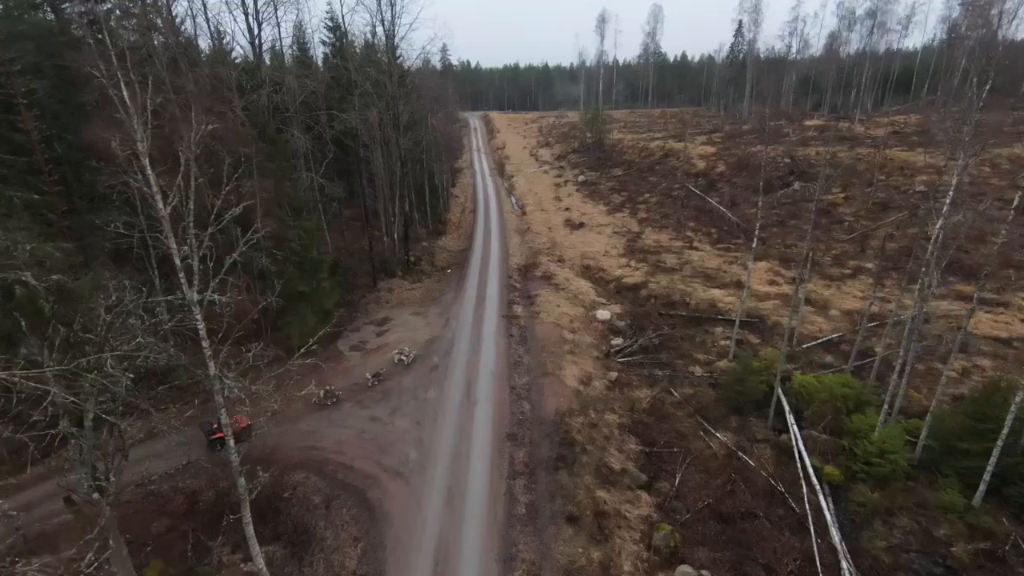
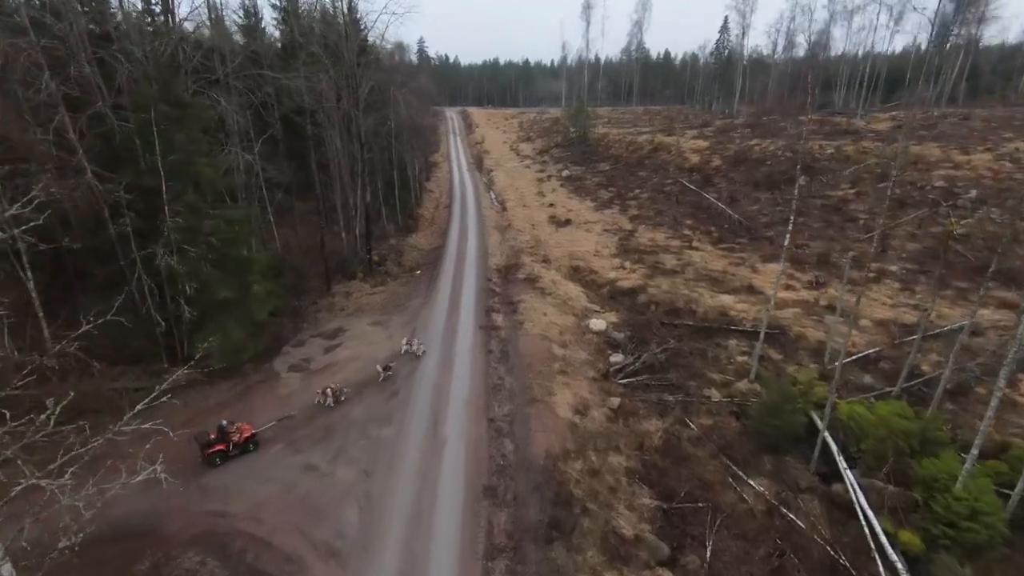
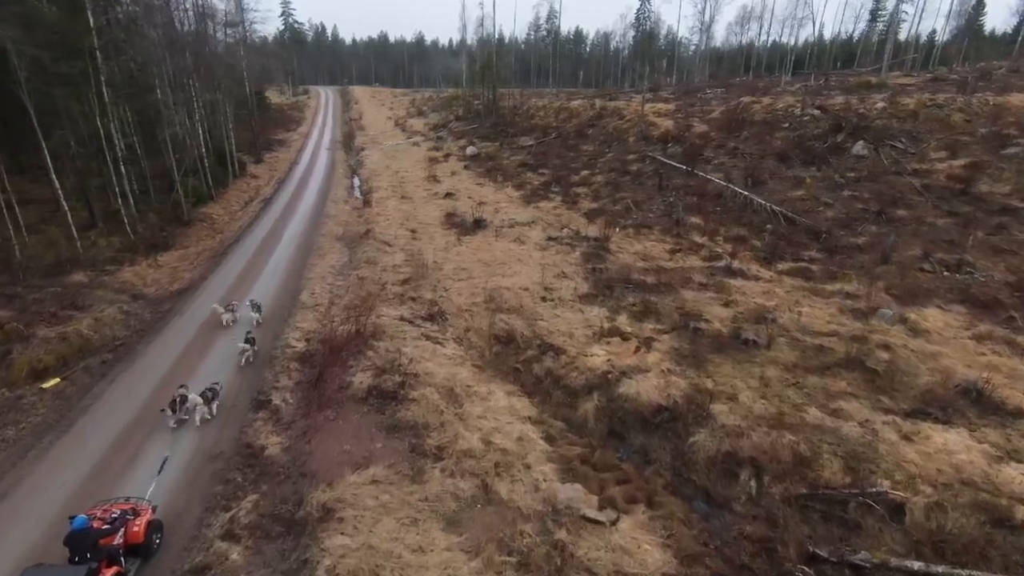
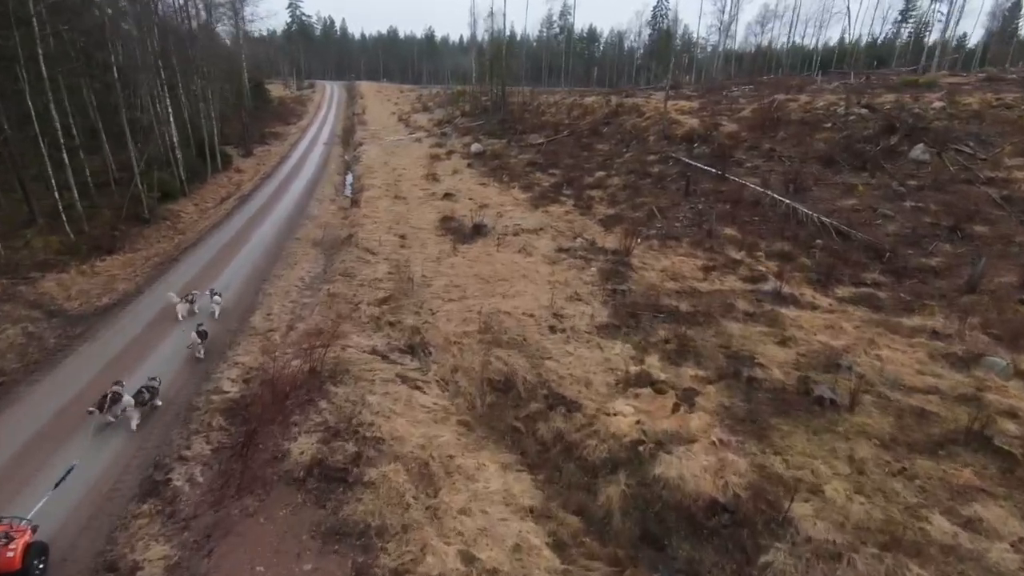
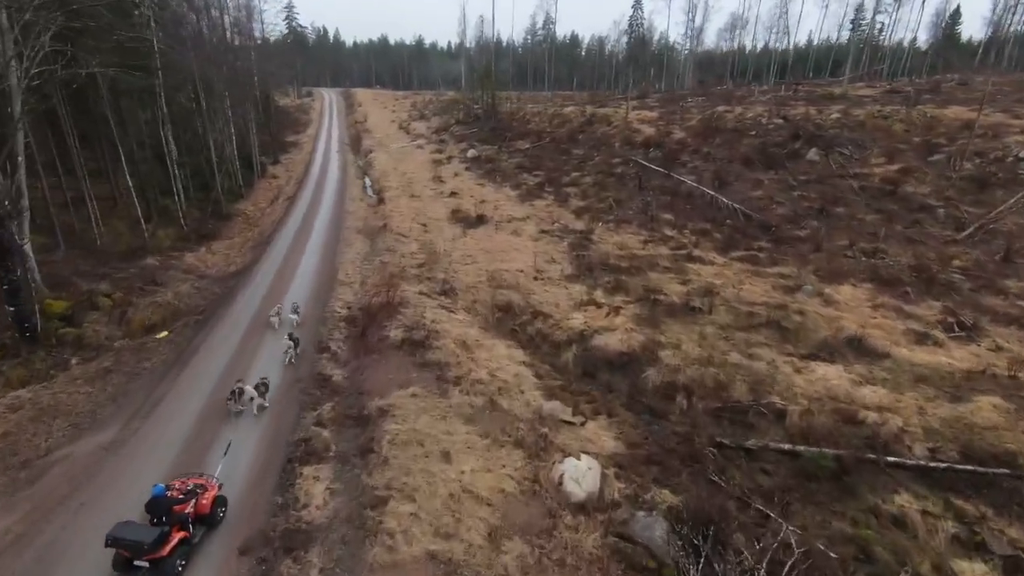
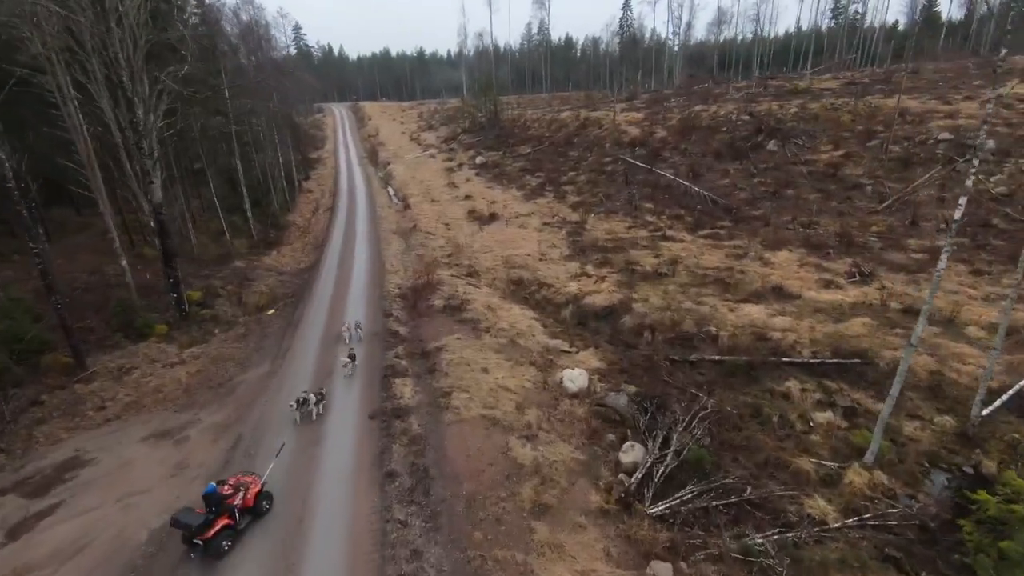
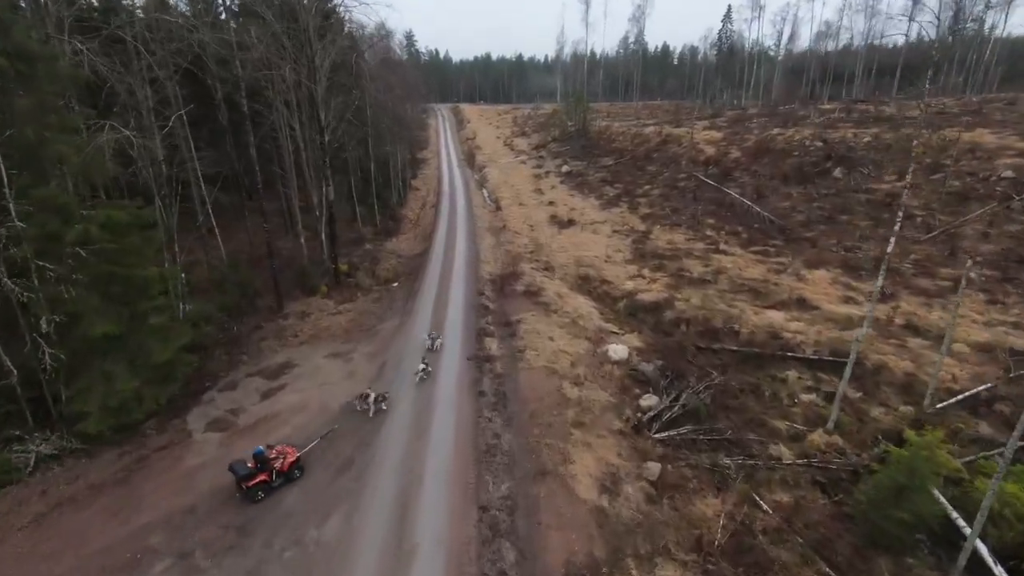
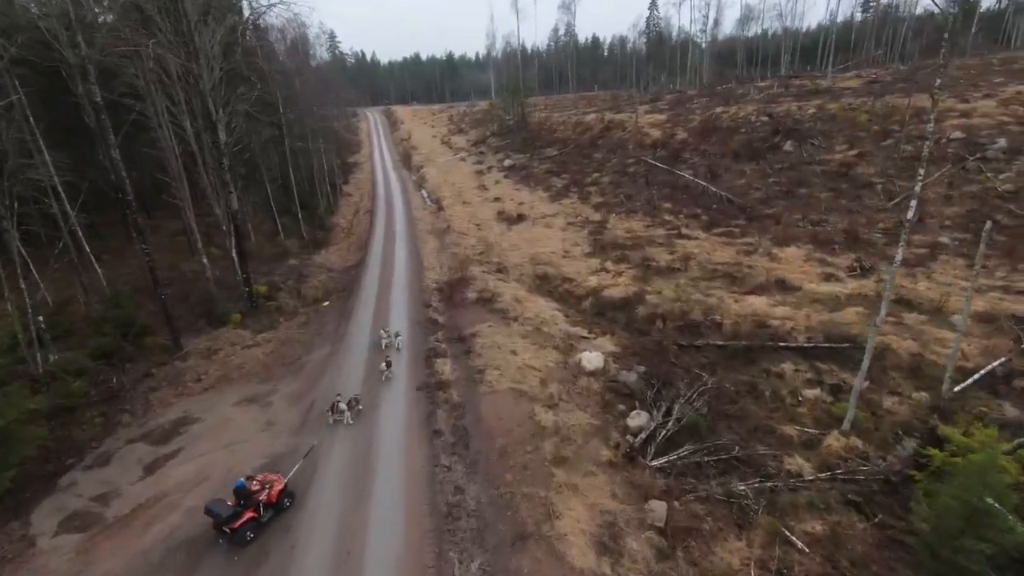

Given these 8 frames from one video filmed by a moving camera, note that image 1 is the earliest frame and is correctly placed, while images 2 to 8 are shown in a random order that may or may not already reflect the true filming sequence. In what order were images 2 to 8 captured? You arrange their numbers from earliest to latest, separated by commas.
2, 7, 8, 6, 5, 3, 4
